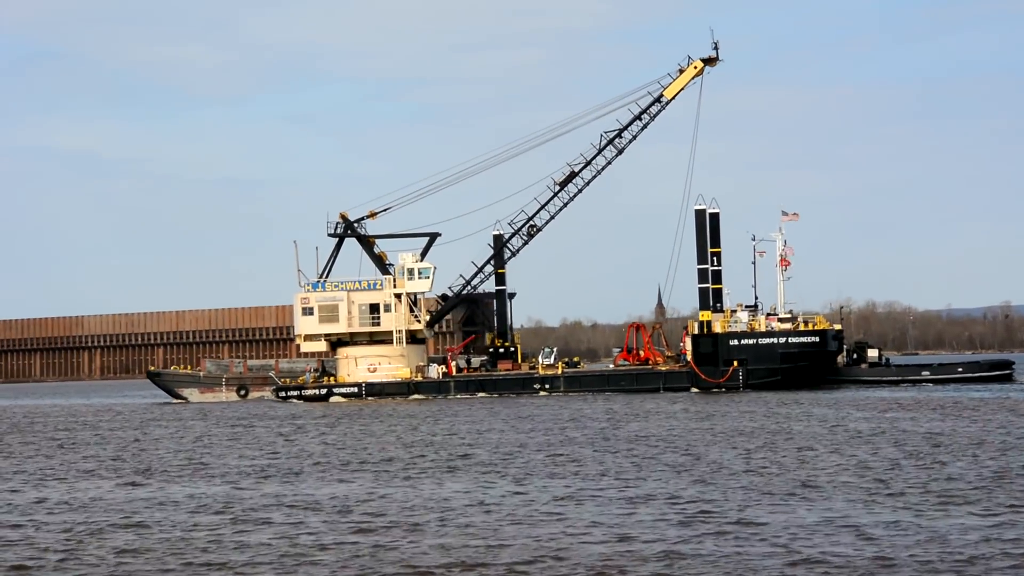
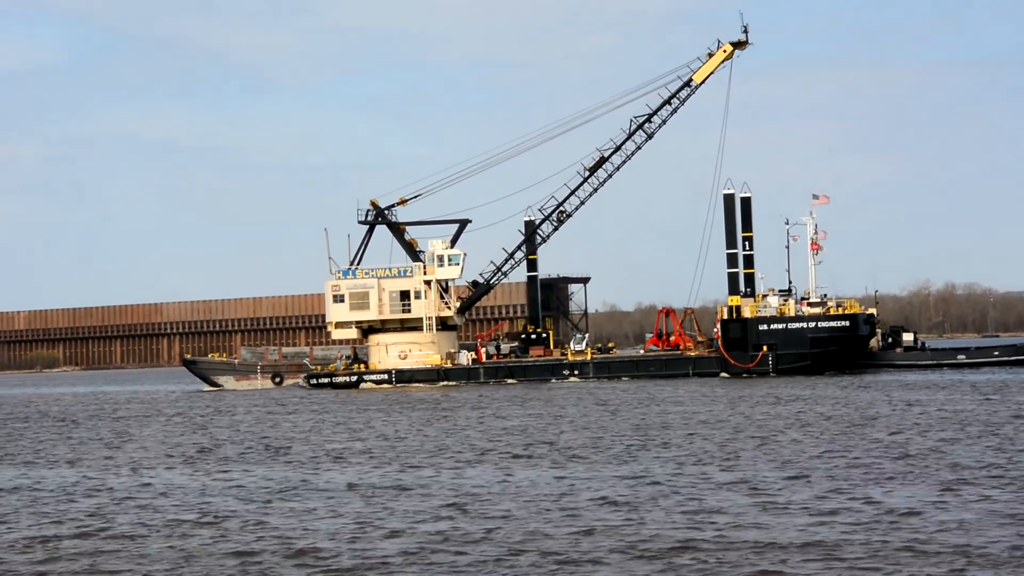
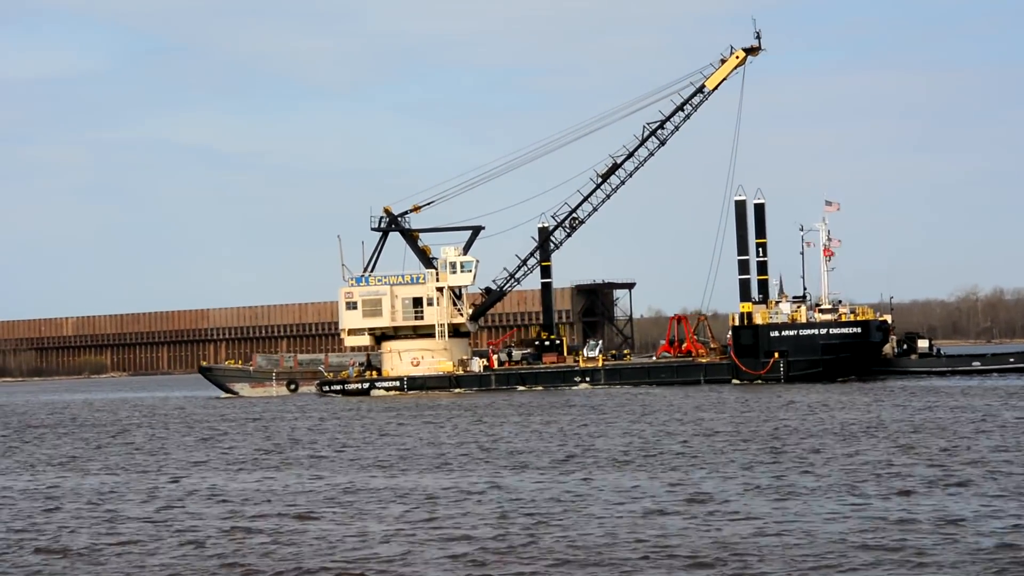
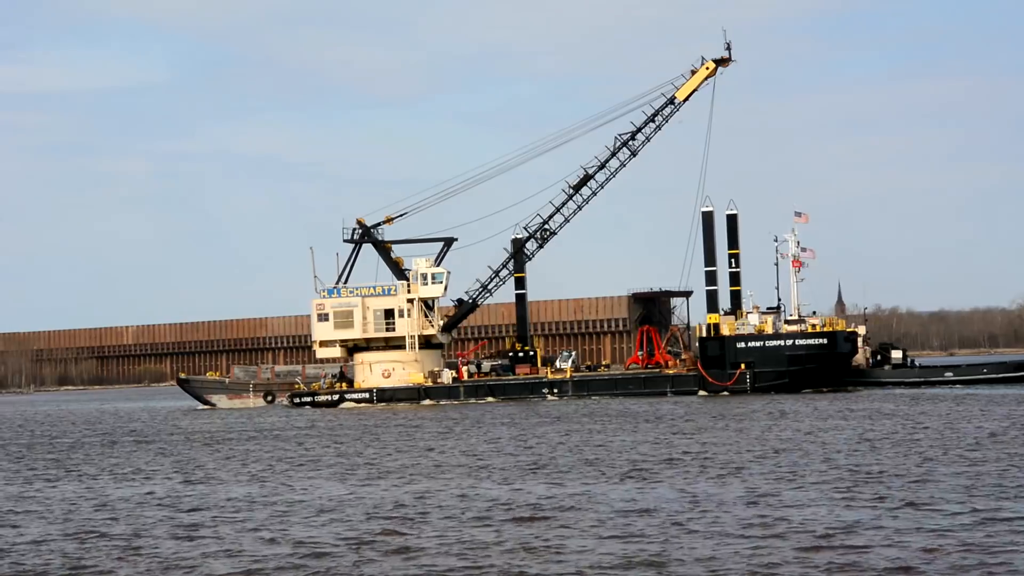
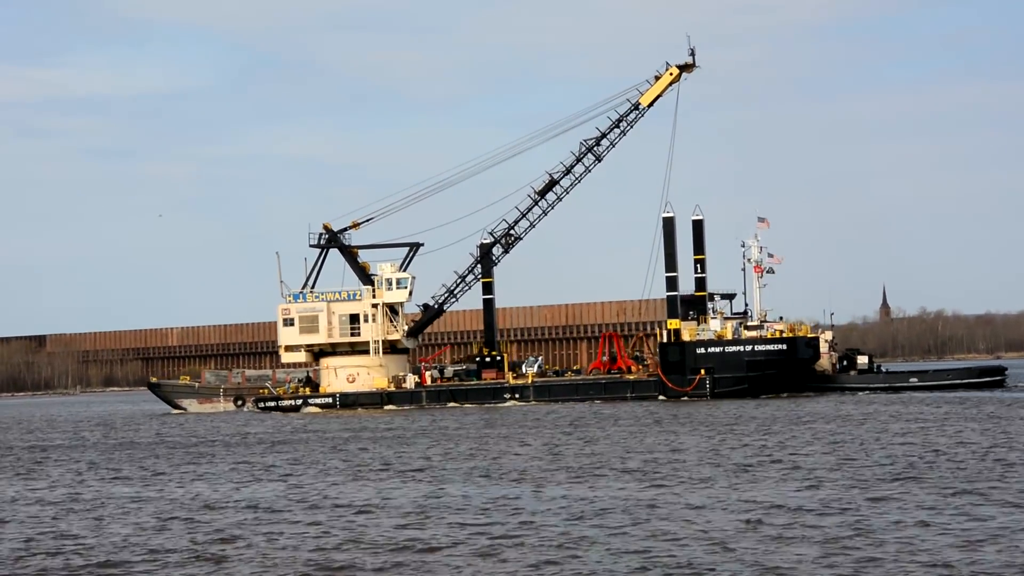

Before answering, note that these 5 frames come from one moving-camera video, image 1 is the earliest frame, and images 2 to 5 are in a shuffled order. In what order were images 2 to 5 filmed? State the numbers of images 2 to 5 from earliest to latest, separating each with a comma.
2, 3, 4, 5
